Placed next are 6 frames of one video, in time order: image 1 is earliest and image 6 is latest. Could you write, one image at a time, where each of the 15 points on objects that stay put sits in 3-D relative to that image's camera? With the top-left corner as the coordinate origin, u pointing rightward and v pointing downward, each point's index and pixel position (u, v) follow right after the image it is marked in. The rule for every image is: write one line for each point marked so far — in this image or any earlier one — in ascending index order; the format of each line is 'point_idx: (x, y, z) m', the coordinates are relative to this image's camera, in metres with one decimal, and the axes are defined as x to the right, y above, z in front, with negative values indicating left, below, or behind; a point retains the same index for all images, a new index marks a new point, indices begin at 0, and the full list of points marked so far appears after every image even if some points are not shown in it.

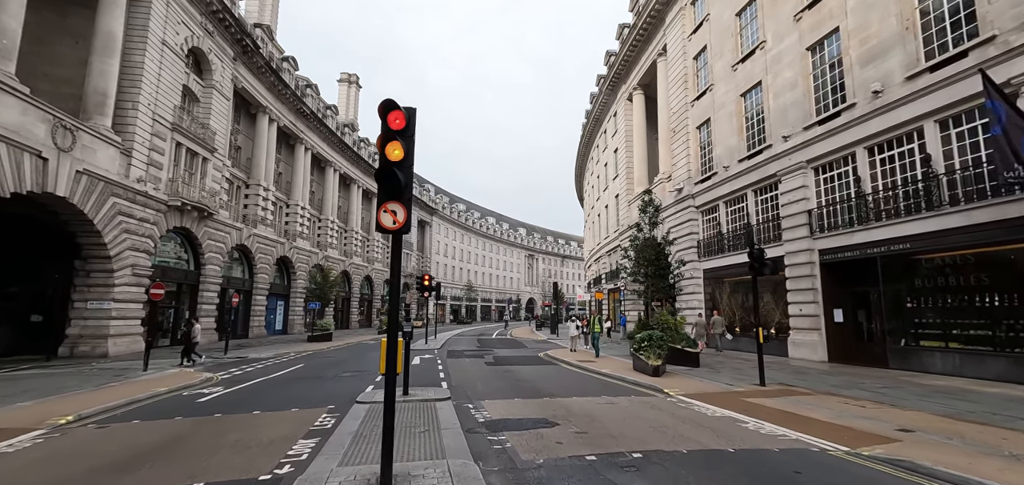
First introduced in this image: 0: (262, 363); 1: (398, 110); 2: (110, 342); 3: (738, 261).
0: (-10.0, -4.8, +18.2) m
1: (-1.1, +1.2, +4.4) m
2: (-17.1, -4.3, +19.6) m
3: (+9.5, -0.8, +19.4) m
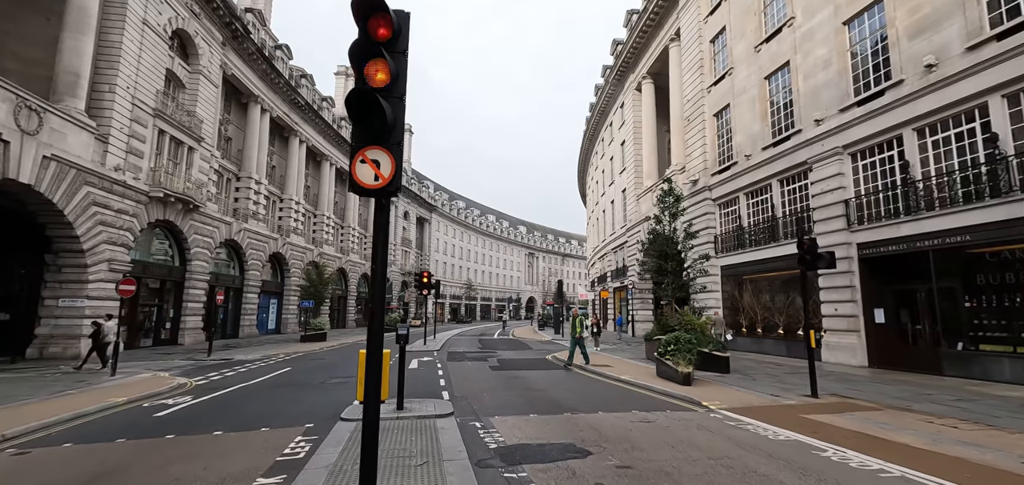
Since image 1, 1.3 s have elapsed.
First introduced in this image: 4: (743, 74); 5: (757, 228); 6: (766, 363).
0: (-9.8, -4.5, +16.8) m
1: (-0.8, +1.5, +2.9) m
2: (-16.9, -4.0, +18.1) m
3: (+9.7, -0.6, +18.0) m
4: (+9.7, +7.1, +19.3) m
5: (+9.8, +0.6, +18.5) m
6: (+7.8, -3.7, +14.1) m
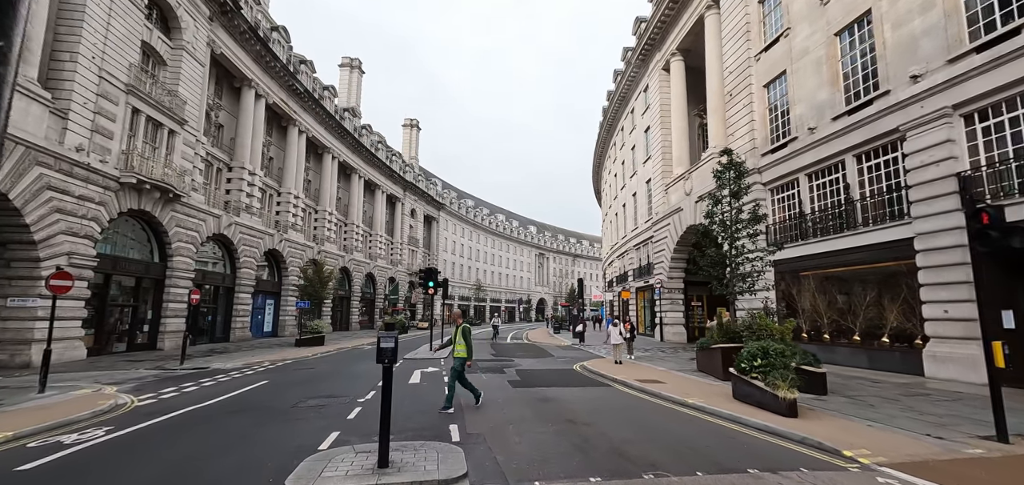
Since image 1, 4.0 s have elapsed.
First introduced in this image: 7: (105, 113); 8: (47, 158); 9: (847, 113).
0: (-9.1, -4.2, +14.1) m
1: (-0.4, +1.9, +0.1) m
2: (-16.2, -3.6, +15.6) m
3: (+10.4, -0.2, +15.0) m
4: (+10.4, +7.5, +16.4) m
5: (+10.4, +0.9, +15.5) m
6: (+8.4, -3.3, +11.1) m
7: (-16.5, +5.3, +18.7) m
8: (-16.2, +2.9, +16.1) m
9: (+10.6, +4.1, +14.6) m
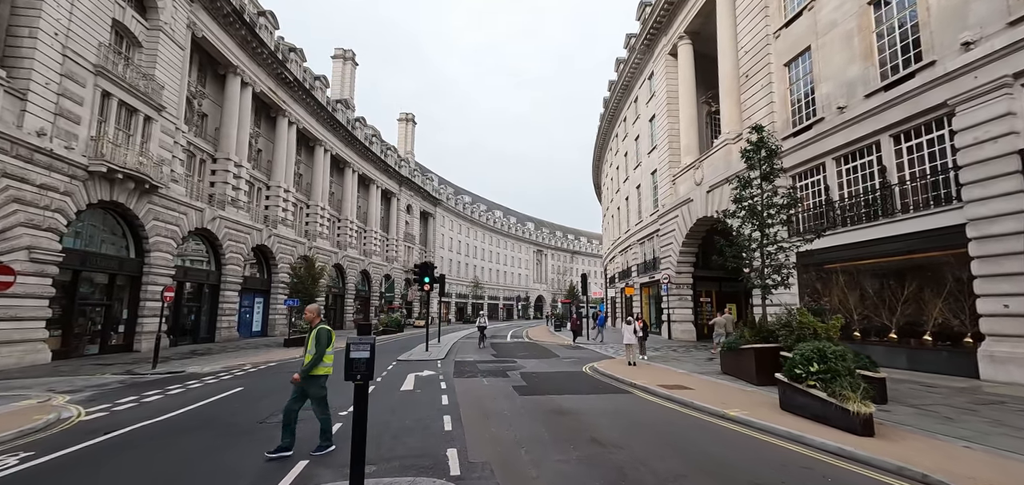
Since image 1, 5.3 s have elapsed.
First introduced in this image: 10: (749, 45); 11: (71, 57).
0: (-9.0, -3.9, +12.7) m
1: (-0.2, +2.1, -1.2) m
2: (-16.2, -3.4, +14.1) m
3: (+10.5, +0.1, +13.7) m
4: (+10.5, +7.8, +15.0) m
5: (+10.5, +1.3, +14.2) m
6: (+8.5, -3.0, +9.8) m
7: (-16.5, +5.5, +17.2) m
8: (-16.2, +3.2, +14.6) m
9: (+10.7, +4.4, +13.3) m
10: (+9.9, +8.3, +19.3) m
11: (-16.5, +7.0, +17.2) m
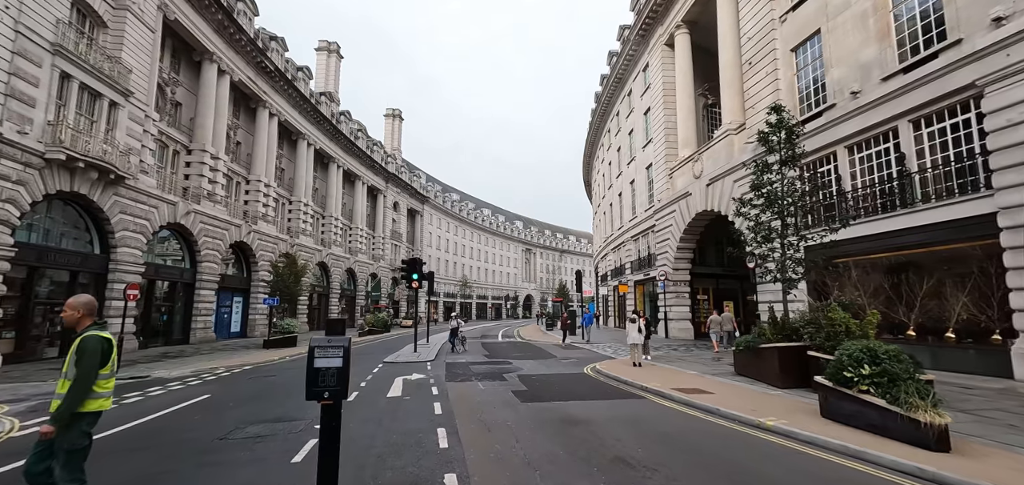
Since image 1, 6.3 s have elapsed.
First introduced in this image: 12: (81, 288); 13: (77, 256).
0: (-9.1, -3.7, +11.5) m
1: (+0.1, +2.3, -2.3) m
2: (-16.3, -3.2, +12.7) m
3: (+10.4, +0.3, +13.0) m
4: (+10.3, +8.0, +14.3) m
5: (+10.4, +1.5, +13.4) m
6: (+8.5, -2.8, +9.0) m
7: (-16.7, +5.7, +15.7) m
8: (-16.3, +3.4, +13.1) m
9: (+10.6, +4.7, +12.5) m
10: (+9.7, +8.5, +18.5) m
11: (-16.7, +7.2, +15.7) m
12: (-17.9, -1.9, +19.1) m
13: (-17.5, -0.6, +18.5) m
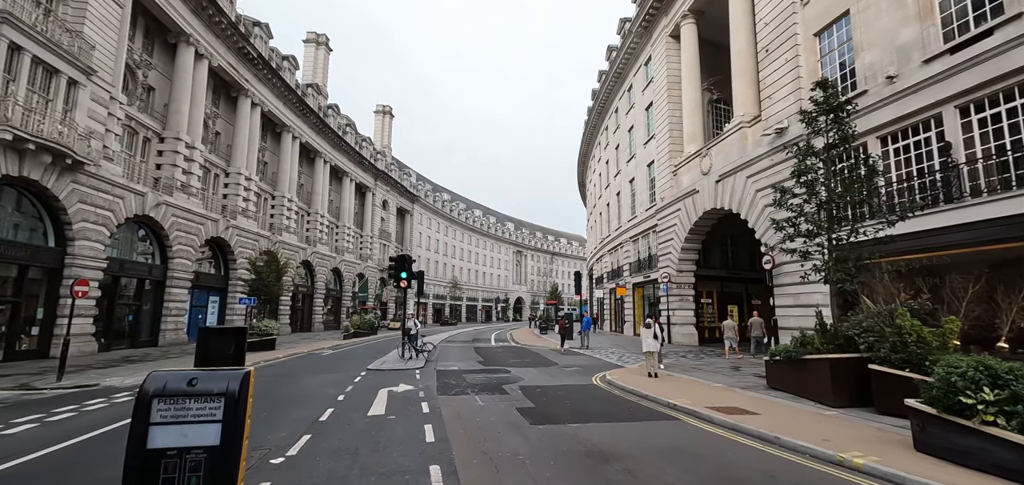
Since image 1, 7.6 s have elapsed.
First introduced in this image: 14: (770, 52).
0: (-9.1, -3.4, +9.8) m
1: (+0.5, +2.5, -3.7) m
2: (-16.2, -2.8, +10.9) m
3: (+10.4, +0.3, +11.8) m
4: (+10.5, +8.1, +13.1) m
5: (+10.5, +1.5, +12.2) m
6: (+8.6, -2.8, +7.8) m
7: (-16.6, +6.1, +13.9) m
8: (-16.2, +3.7, +11.3) m
9: (+10.7, +4.7, +11.3) m
10: (+9.7, +8.5, +17.3) m
11: (-16.7, +7.5, +14.0) m
12: (-18.0, -1.5, +17.2) m
13: (-17.6, -0.2, +16.6) m
14: (+9.7, +7.2, +17.2) m
